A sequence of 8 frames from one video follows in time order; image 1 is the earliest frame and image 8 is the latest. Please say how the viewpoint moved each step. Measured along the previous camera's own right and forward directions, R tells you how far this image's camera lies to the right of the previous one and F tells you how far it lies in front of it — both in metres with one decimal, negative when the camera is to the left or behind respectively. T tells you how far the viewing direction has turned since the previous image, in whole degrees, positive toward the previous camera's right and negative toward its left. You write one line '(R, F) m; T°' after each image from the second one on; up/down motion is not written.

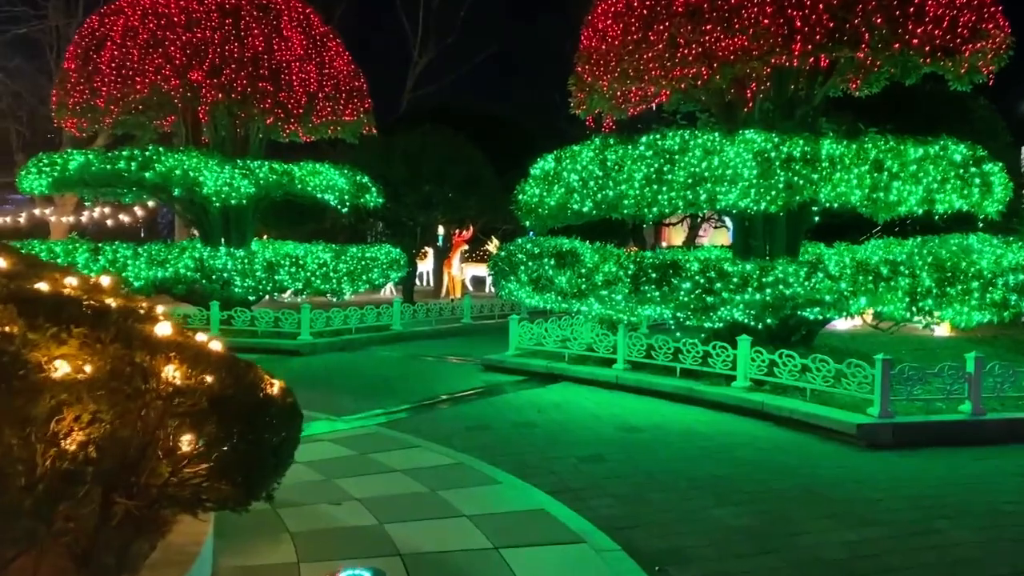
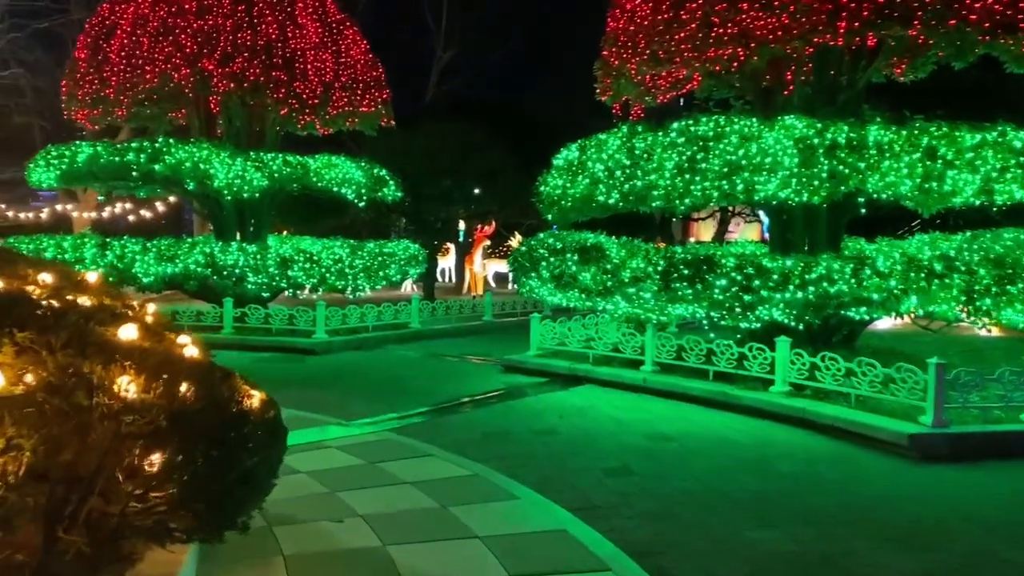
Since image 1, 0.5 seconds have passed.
(0.0, +0.6) m; -2°
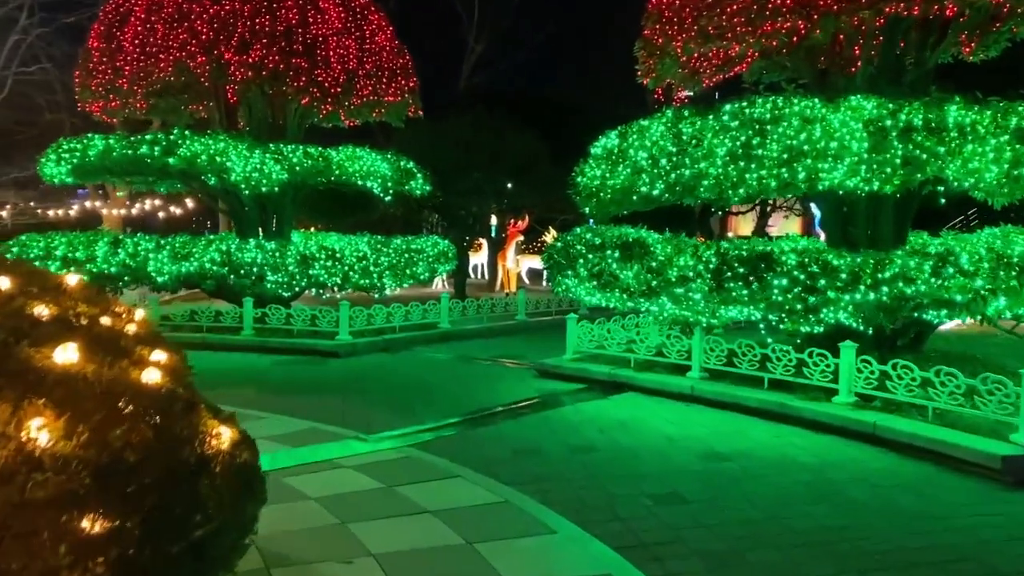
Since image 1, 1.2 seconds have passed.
(0.0, +0.8) m; -2°
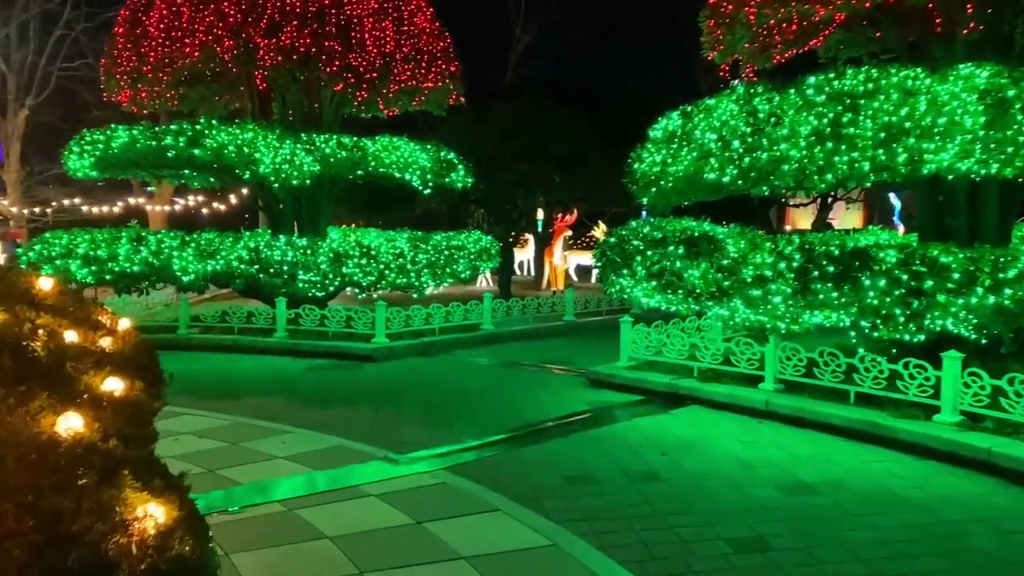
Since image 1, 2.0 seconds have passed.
(0.0, +1.0) m; -3°
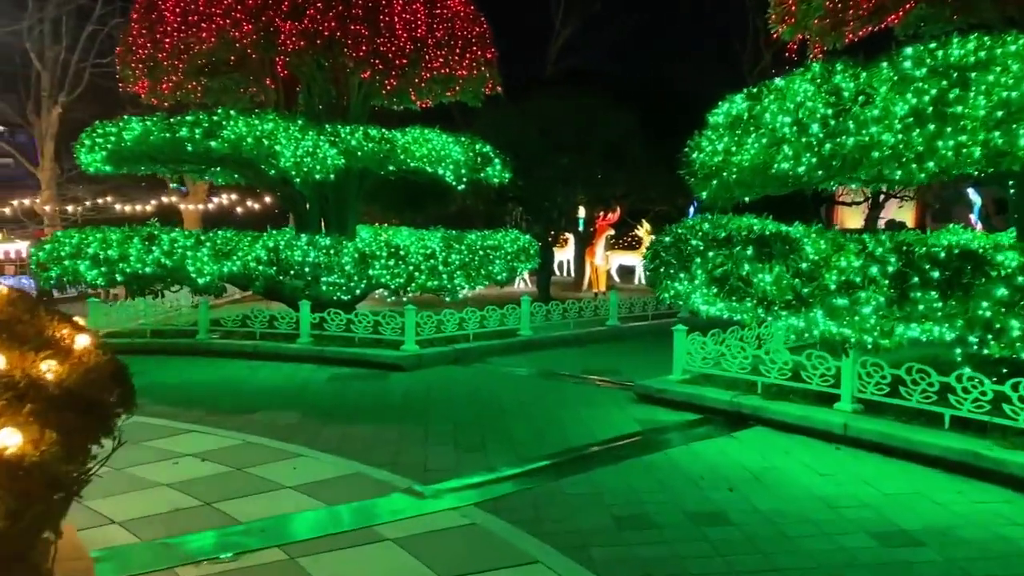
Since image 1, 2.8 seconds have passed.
(0.0, +1.0) m; -3°
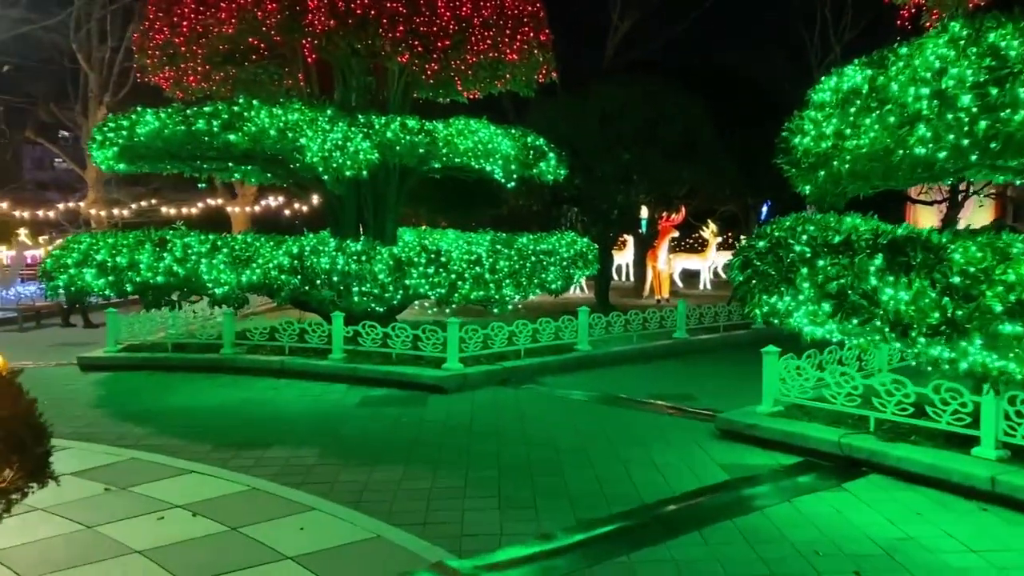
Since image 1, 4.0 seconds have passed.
(0.0, +1.4) m; -4°
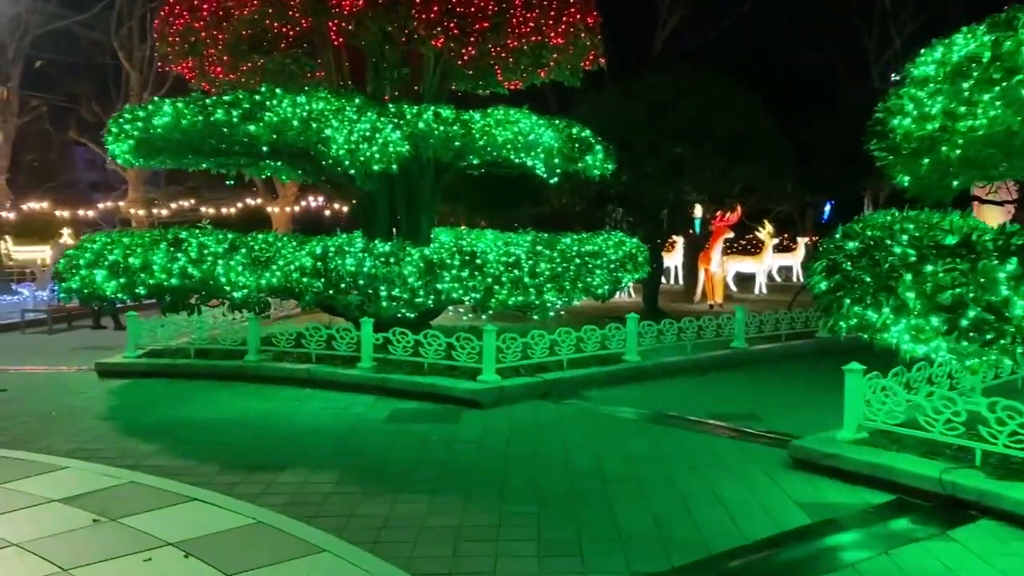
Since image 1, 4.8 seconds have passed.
(0.0, +0.9) m; -3°
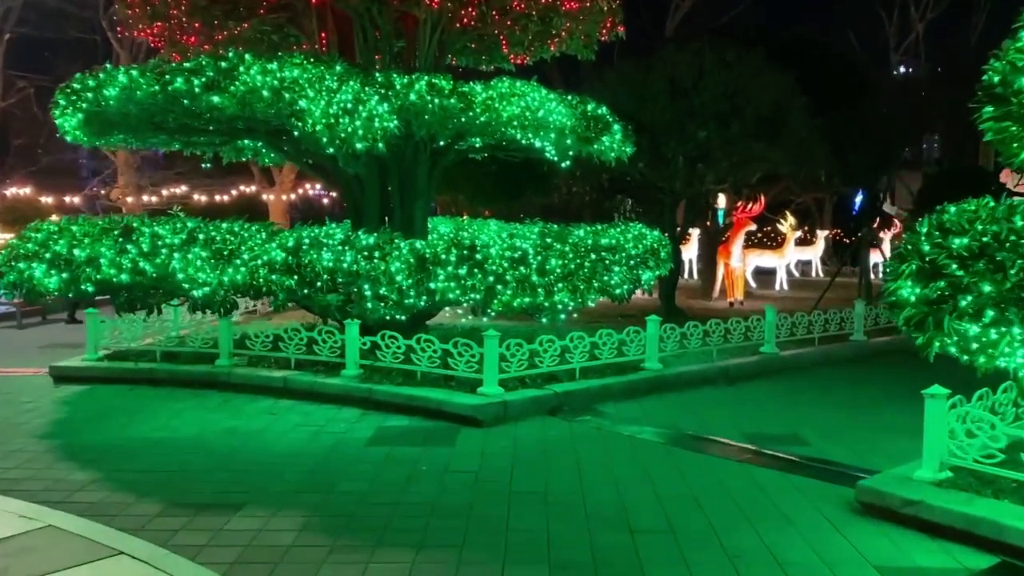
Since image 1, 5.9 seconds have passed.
(0.0, +1.2) m; 0°
